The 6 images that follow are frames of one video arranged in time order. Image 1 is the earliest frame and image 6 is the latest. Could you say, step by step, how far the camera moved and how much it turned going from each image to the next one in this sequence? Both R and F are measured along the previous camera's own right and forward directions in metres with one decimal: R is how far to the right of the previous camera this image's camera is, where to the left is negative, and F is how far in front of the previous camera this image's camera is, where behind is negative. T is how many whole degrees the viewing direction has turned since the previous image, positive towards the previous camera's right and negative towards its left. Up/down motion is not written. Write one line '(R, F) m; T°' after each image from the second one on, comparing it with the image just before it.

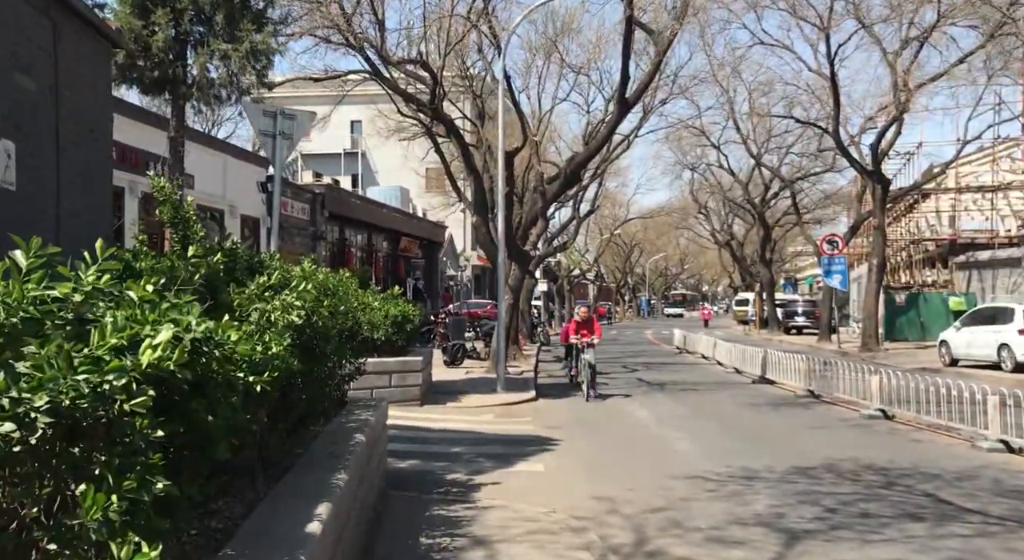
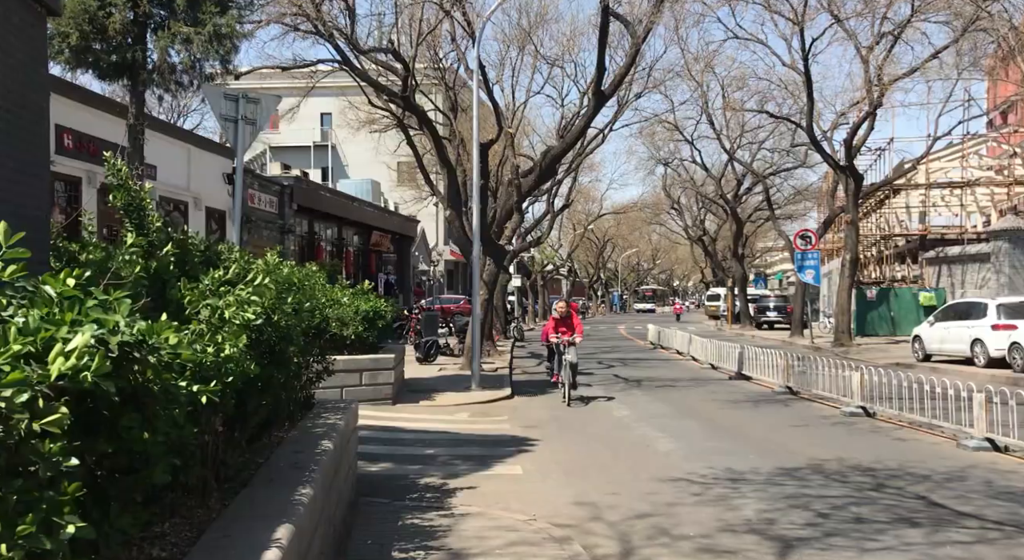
(0.0, +0.4) m; +2°
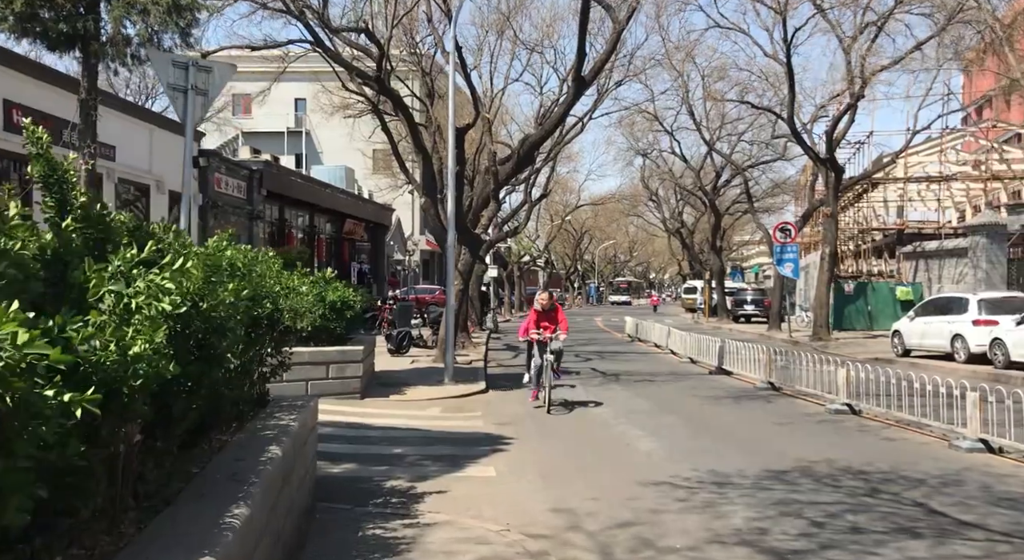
(0.0, +0.6) m; +1°
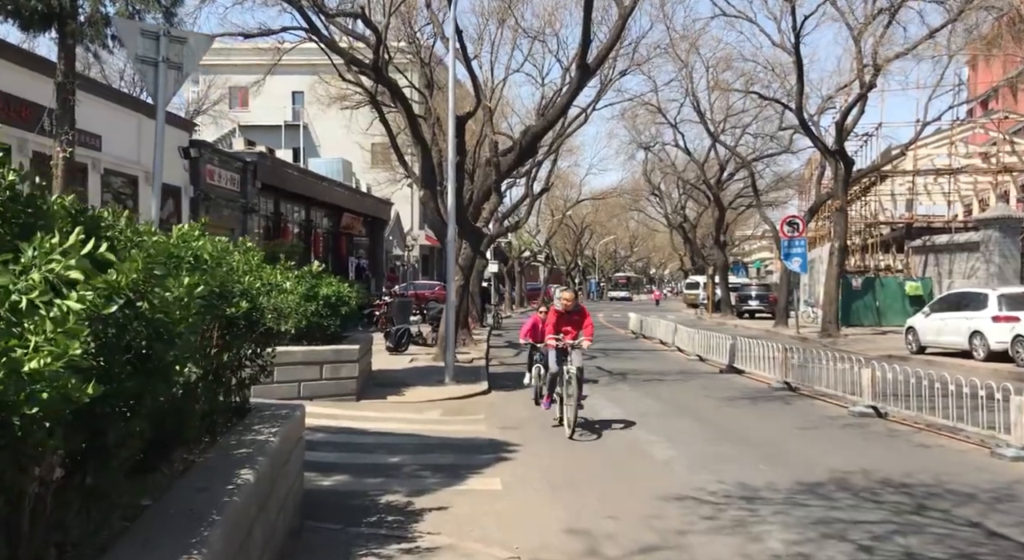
(-0.1, +0.7) m; 0°
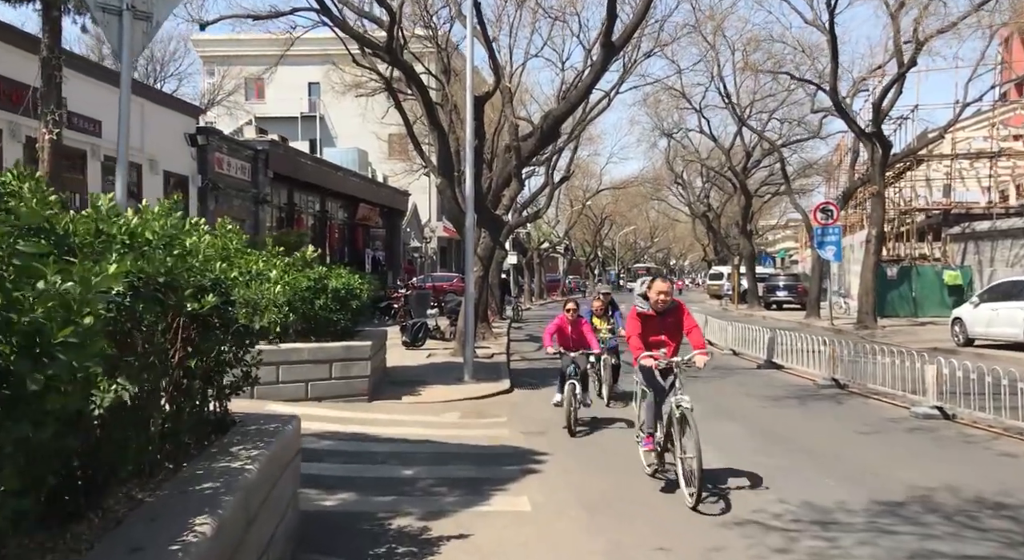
(-0.1, +1.1) m; -1°
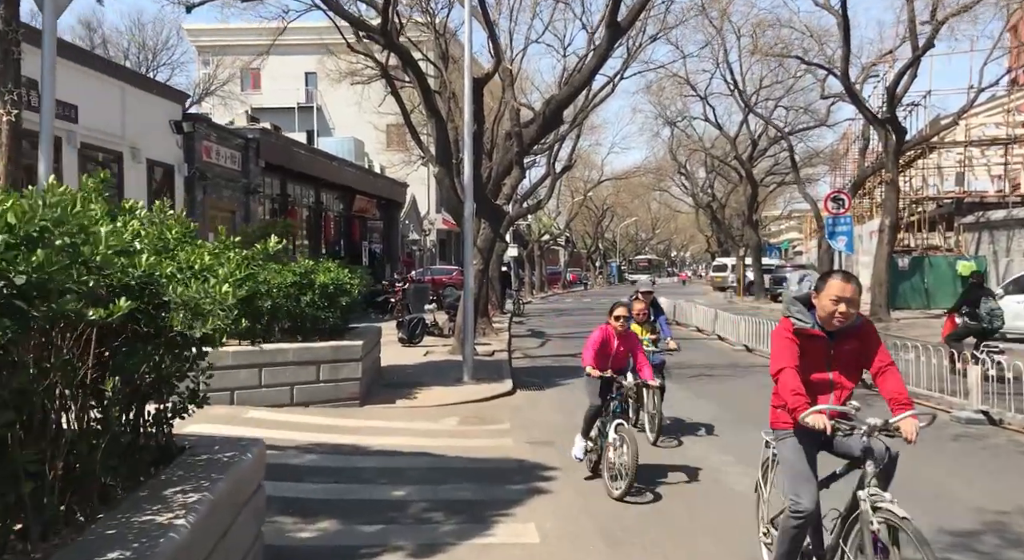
(0.0, +1.0) m; 0°
